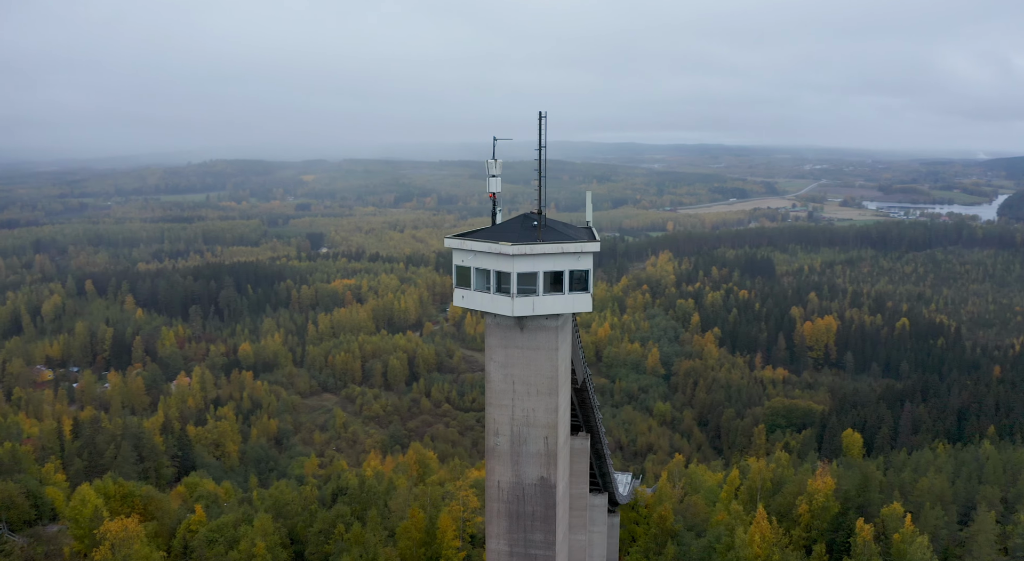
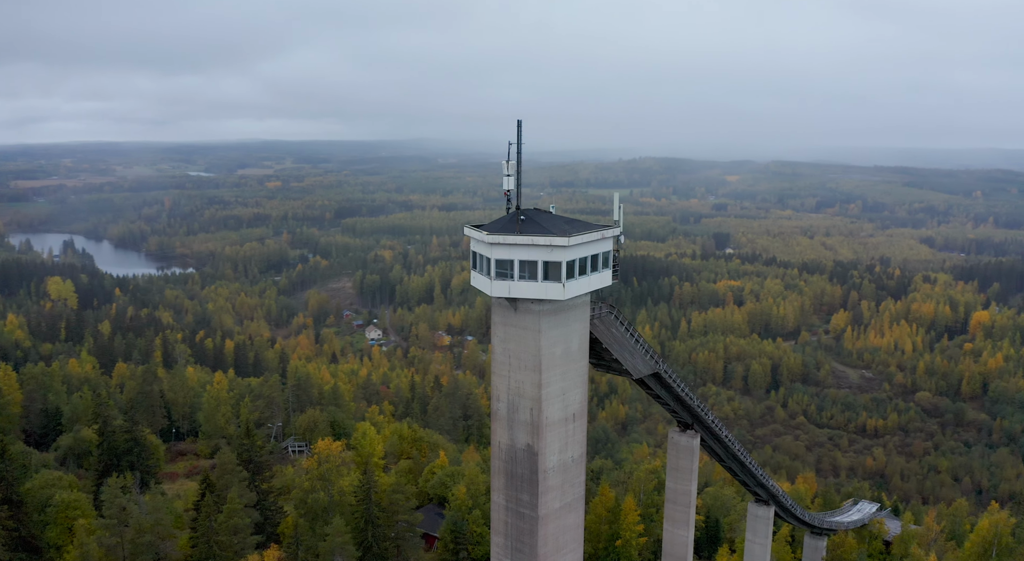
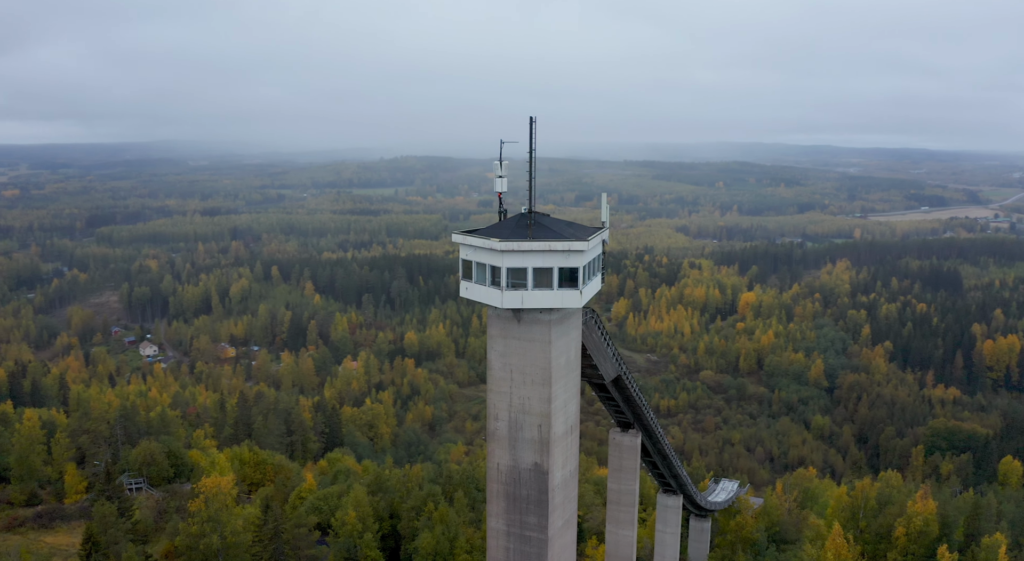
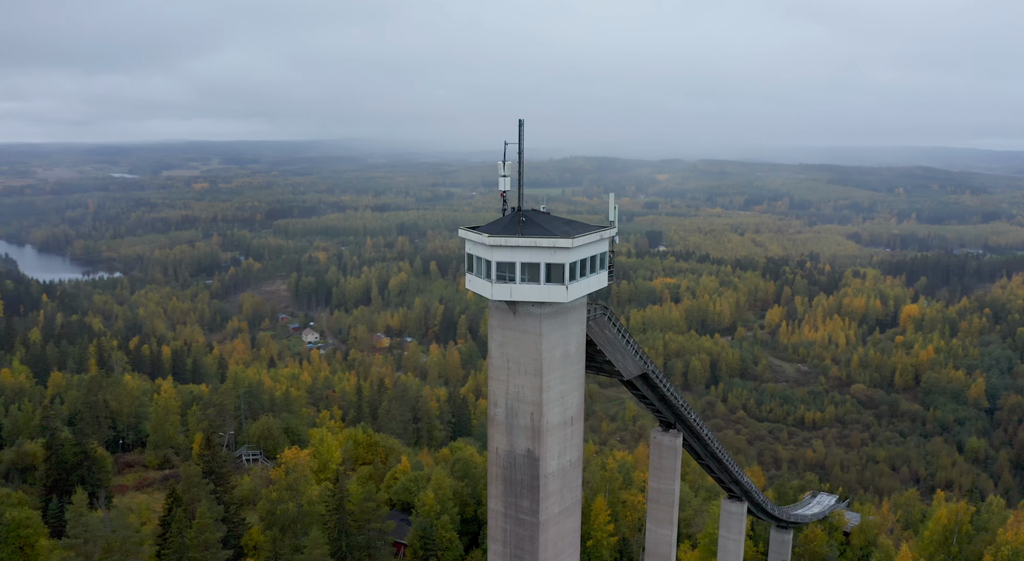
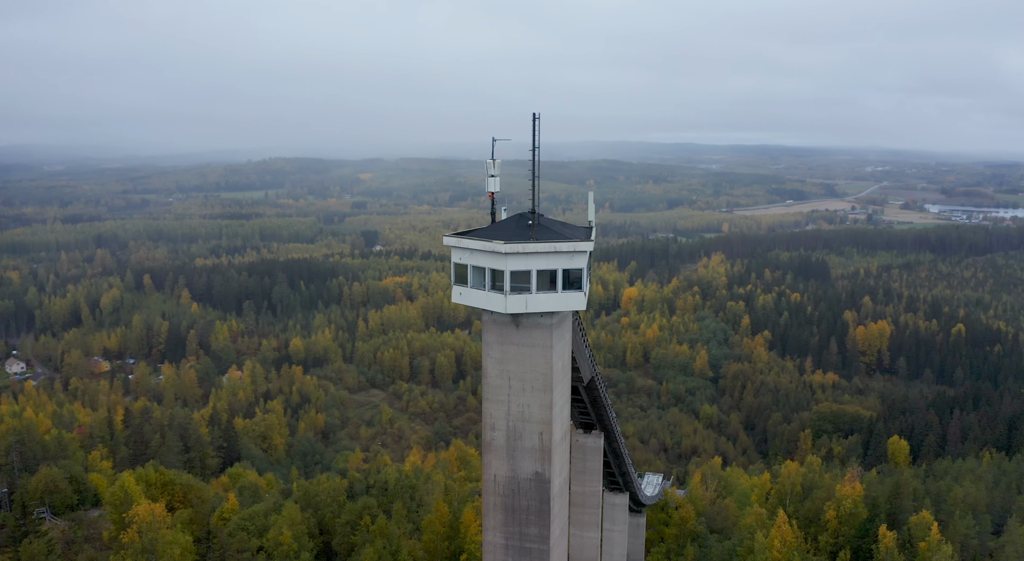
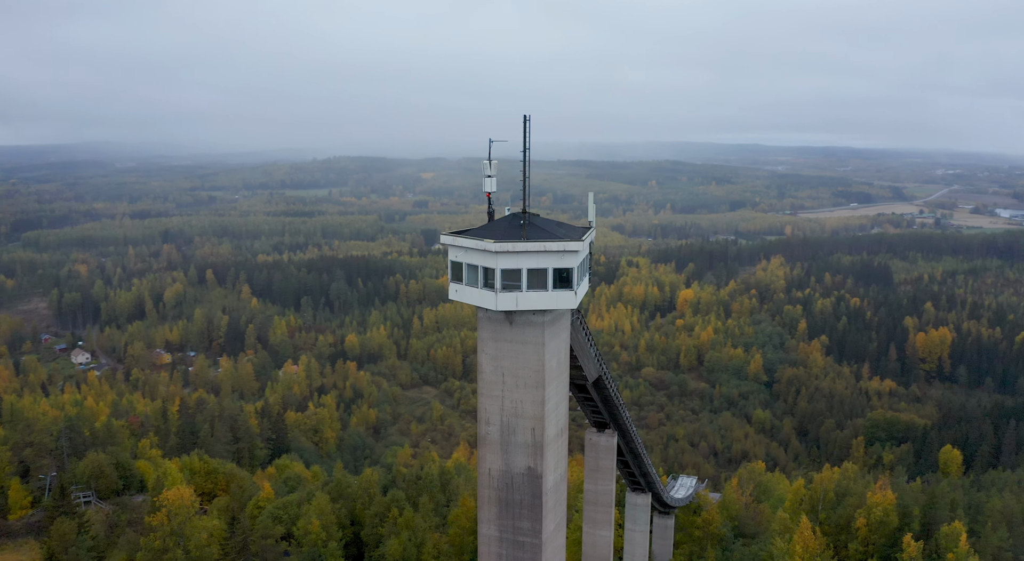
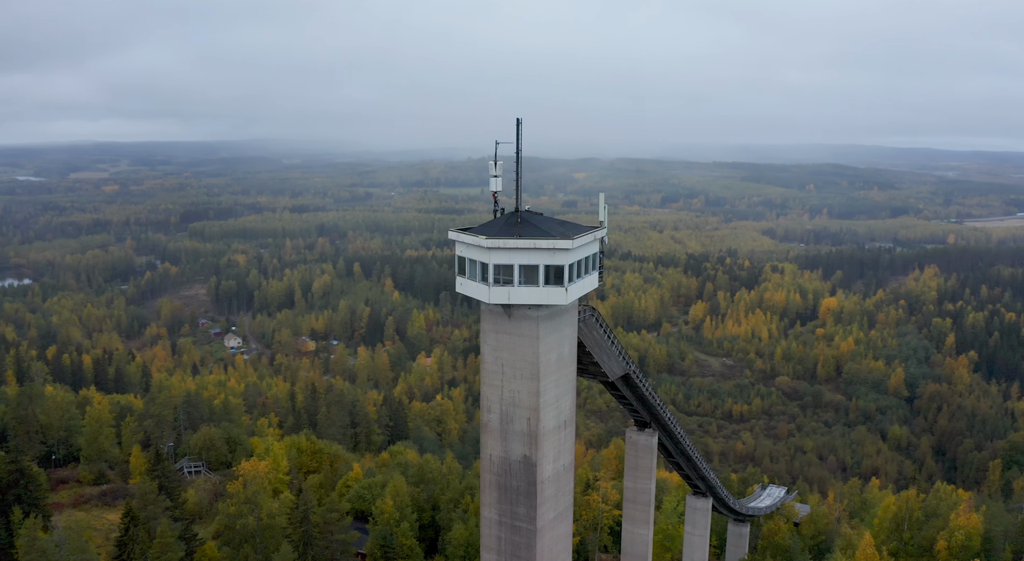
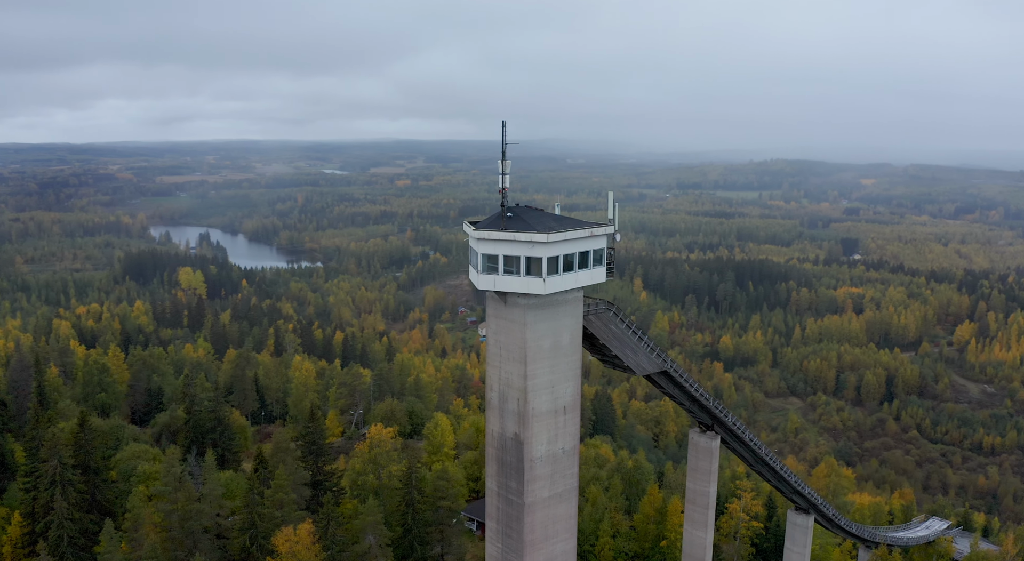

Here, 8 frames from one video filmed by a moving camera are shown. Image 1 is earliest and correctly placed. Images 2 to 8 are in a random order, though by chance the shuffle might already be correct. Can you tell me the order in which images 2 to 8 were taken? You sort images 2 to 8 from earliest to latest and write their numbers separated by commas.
5, 6, 3, 7, 4, 2, 8
